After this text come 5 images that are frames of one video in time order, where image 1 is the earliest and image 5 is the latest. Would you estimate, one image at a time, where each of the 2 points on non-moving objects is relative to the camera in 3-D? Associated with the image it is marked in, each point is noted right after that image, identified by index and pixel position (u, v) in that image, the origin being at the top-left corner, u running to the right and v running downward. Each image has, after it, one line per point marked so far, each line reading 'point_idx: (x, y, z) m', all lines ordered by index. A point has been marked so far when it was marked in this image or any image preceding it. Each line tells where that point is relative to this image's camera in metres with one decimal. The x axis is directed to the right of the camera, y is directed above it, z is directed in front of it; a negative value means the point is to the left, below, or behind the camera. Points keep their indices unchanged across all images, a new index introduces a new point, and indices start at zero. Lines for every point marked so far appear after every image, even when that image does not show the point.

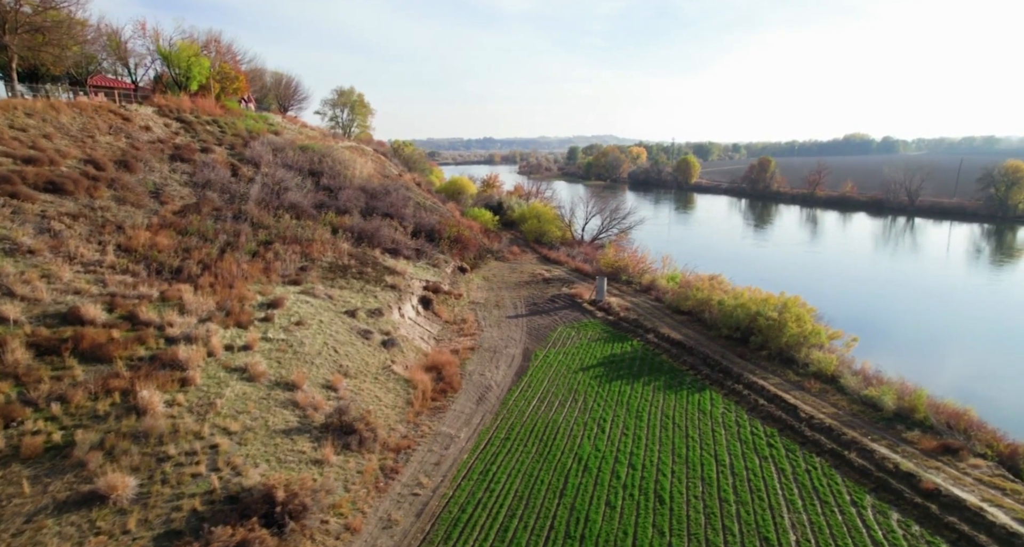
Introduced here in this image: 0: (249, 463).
0: (-3.0, -2.2, +6.6) m
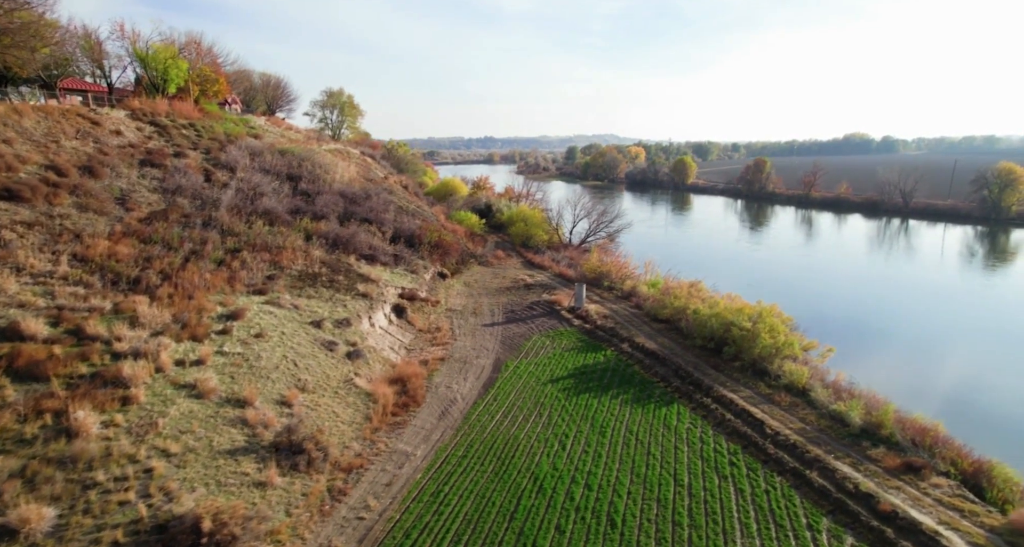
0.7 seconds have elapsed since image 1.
0: (-3.6, -2.4, +6.4) m
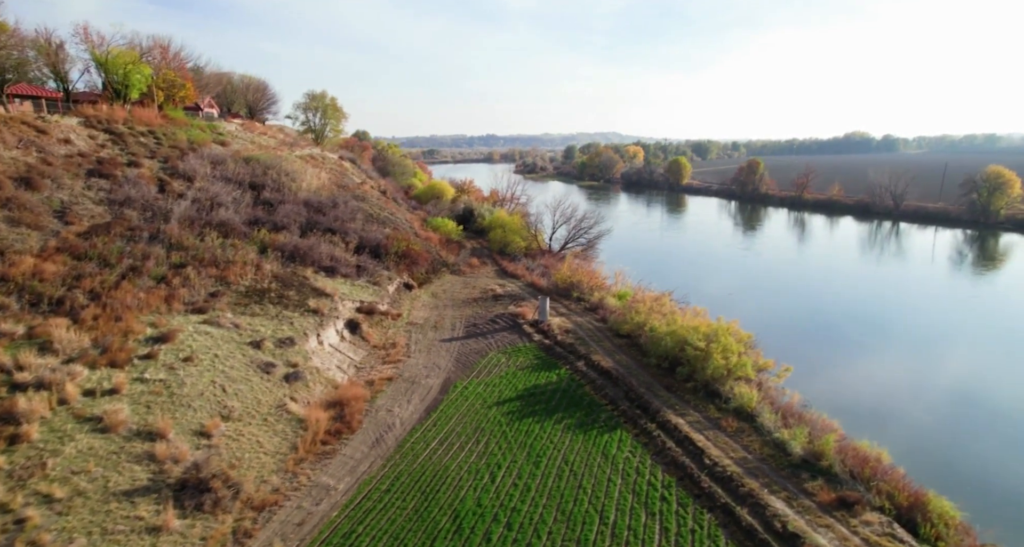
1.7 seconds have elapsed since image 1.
0: (-4.6, -2.7, +6.0) m
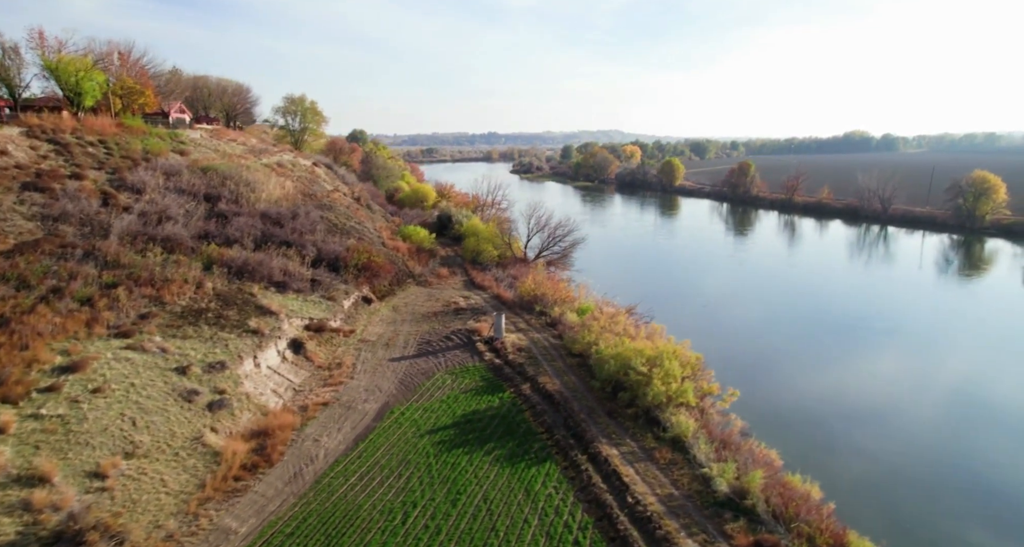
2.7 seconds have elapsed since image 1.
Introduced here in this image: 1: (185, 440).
0: (-5.7, -3.1, +5.6) m
1: (-5.2, -2.7, +9.3) m
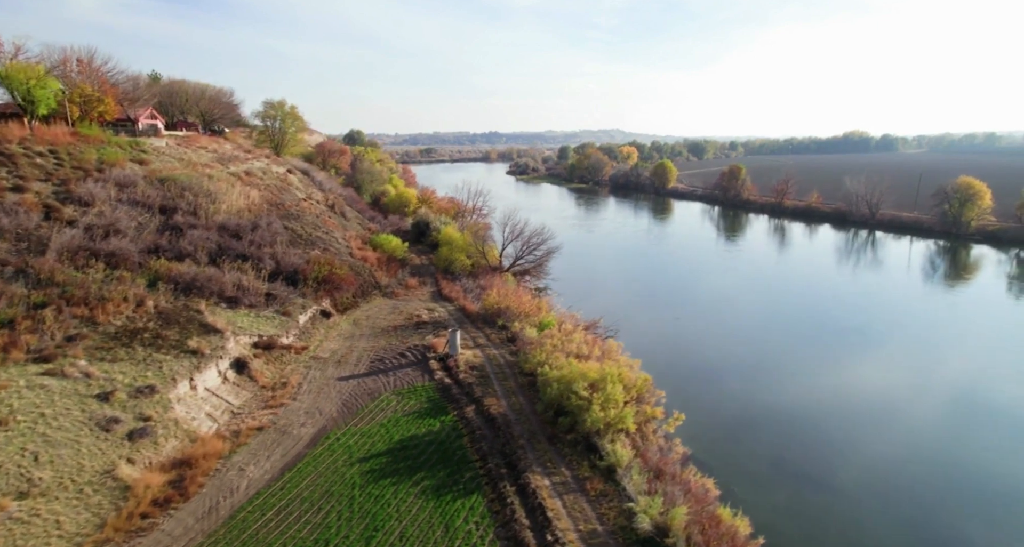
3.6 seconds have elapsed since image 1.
0: (-6.9, -3.5, +5.3) m
1: (-6.4, -3.1, +9.0) m
